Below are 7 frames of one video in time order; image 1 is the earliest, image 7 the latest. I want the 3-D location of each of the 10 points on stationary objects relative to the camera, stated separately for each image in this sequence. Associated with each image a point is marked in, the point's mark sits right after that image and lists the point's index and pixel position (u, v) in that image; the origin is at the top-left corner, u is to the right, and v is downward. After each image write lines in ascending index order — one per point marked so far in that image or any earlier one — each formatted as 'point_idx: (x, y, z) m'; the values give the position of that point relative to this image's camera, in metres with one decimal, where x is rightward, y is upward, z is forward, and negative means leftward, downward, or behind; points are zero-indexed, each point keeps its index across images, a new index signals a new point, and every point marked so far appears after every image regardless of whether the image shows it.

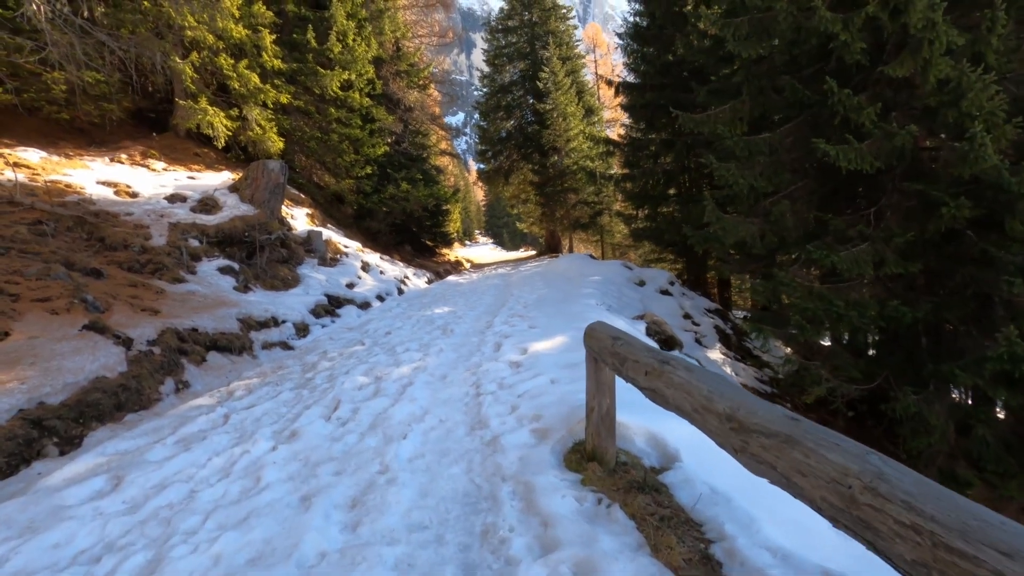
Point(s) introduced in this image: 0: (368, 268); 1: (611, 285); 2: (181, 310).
0: (-3.5, +0.5, +13.3) m
1: (+1.9, +0.1, +10.6) m
2: (-4.2, -0.3, +6.9) m
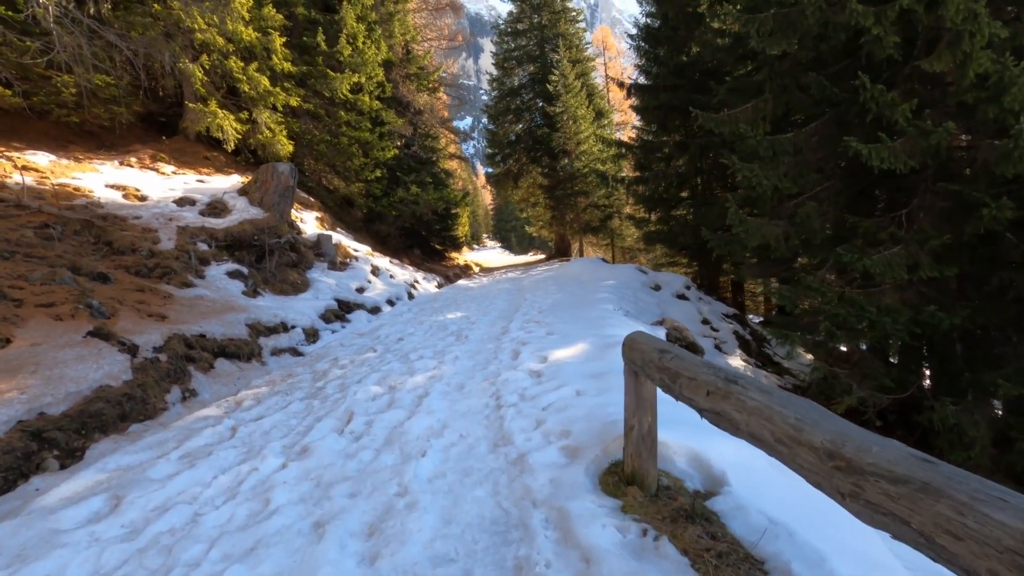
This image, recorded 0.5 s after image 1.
0: (-3.2, +0.4, +13.1) m
1: (+2.2, 0.0, +10.4) m
2: (-4.0, -0.3, +6.8) m
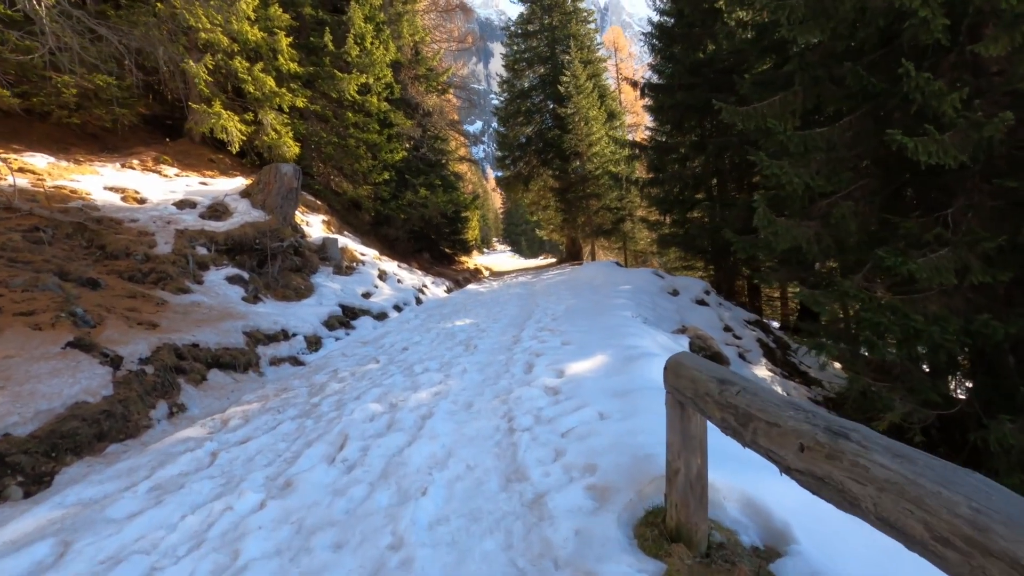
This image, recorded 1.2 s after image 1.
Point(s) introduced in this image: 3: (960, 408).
0: (-2.9, +0.3, +12.7) m
1: (+2.4, -0.1, +9.9) m
2: (-3.8, -0.4, +6.4) m
3: (+4.8, -1.3, +5.9) m
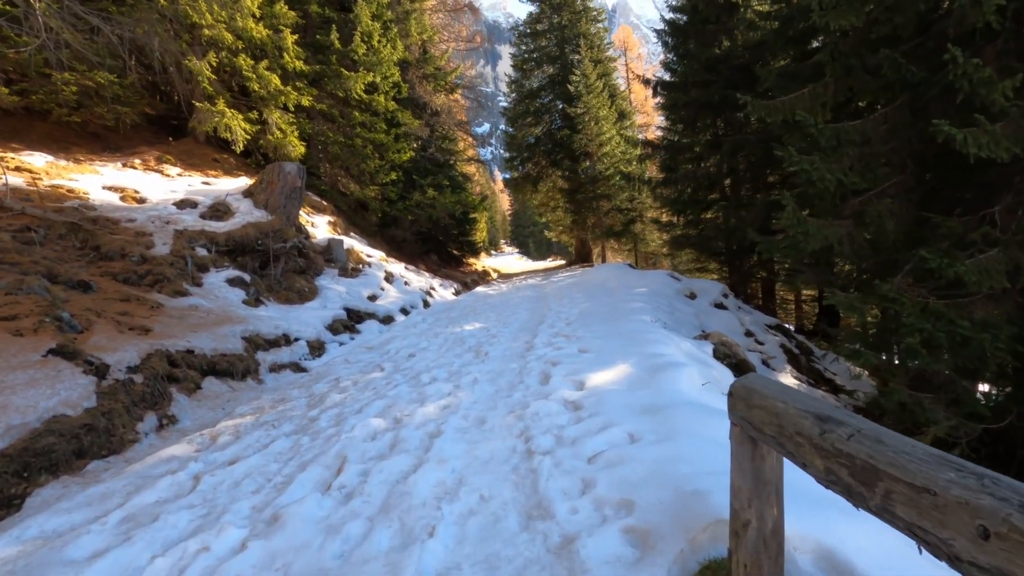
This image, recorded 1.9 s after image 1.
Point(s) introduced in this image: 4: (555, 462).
0: (-2.7, +0.2, +12.4) m
1: (+2.5, -0.2, +9.5) m
2: (-3.7, -0.4, +6.1) m
3: (+4.9, -1.3, +5.4) m
4: (+0.2, -0.9, +2.8) m
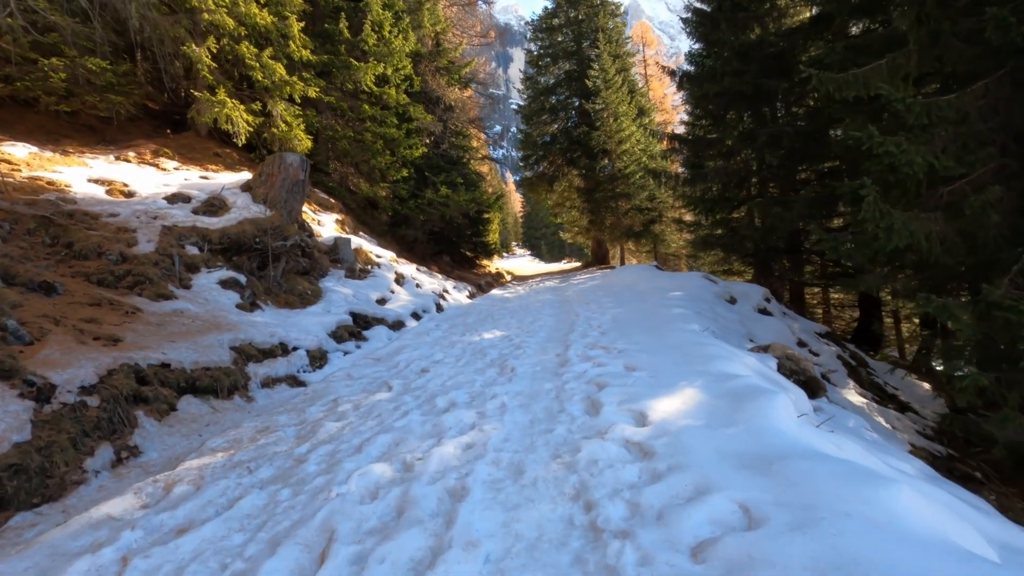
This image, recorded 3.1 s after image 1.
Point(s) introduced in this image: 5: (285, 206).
0: (-2.3, +0.2, +11.5) m
1: (+2.9, -0.2, +8.5) m
2: (-3.4, -0.5, +5.2) m
3: (+5.2, -1.4, +4.4) m
4: (+0.4, -0.9, +1.9) m
5: (-3.7, +1.3, +9.0) m
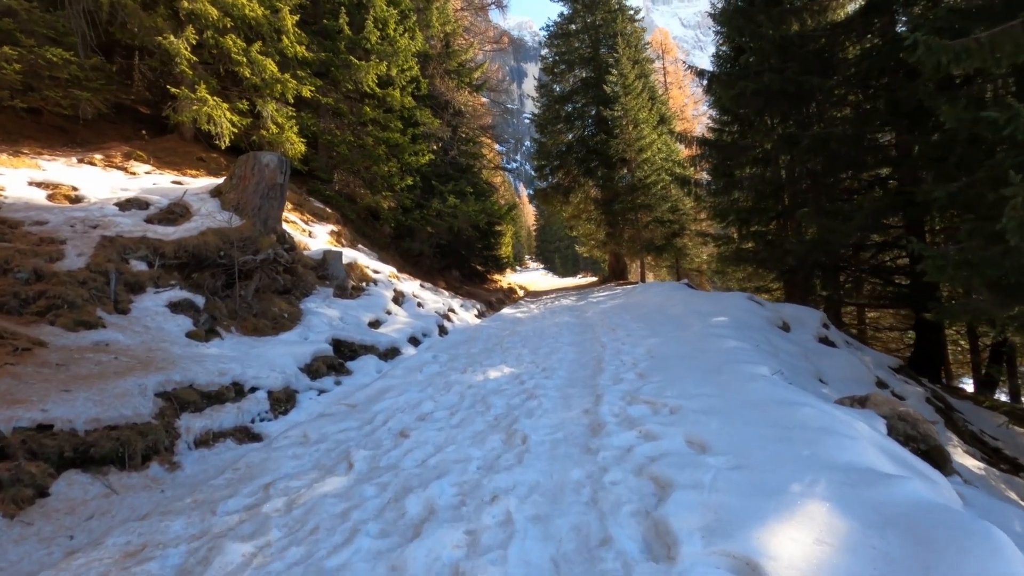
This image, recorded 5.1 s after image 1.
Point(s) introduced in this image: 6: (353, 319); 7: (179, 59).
0: (-2.1, -0.2, +10.2) m
1: (+3.1, -0.5, +7.0) m
2: (-3.3, -0.7, +3.9) m
3: (+5.3, -1.6, +2.9) m
4: (+0.4, -1.1, +0.5) m
5: (-3.5, +1.0, +7.7) m
6: (-2.3, -0.5, +7.9) m
7: (-6.1, +4.2, +10.0) m
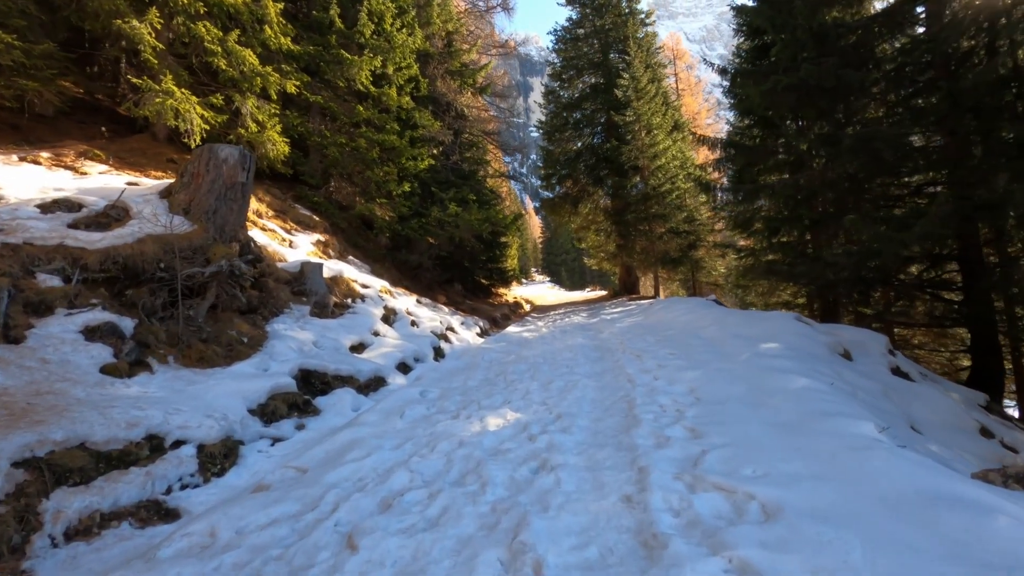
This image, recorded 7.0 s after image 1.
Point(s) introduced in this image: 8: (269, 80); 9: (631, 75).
0: (-2.0, -0.5, +8.9) m
1: (+3.1, -0.8, +5.7) m
2: (-3.3, -0.8, +2.6) m
3: (+5.3, -1.7, +1.5) m
4: (+0.4, -1.1, -0.9) m
5: (-3.5, +0.8, +6.5) m
6: (-2.2, -0.7, +6.6) m
7: (-6.0, +3.9, +8.8) m
8: (-4.6, +3.9, +10.4) m
9: (+4.0, +7.1, +17.6) m
